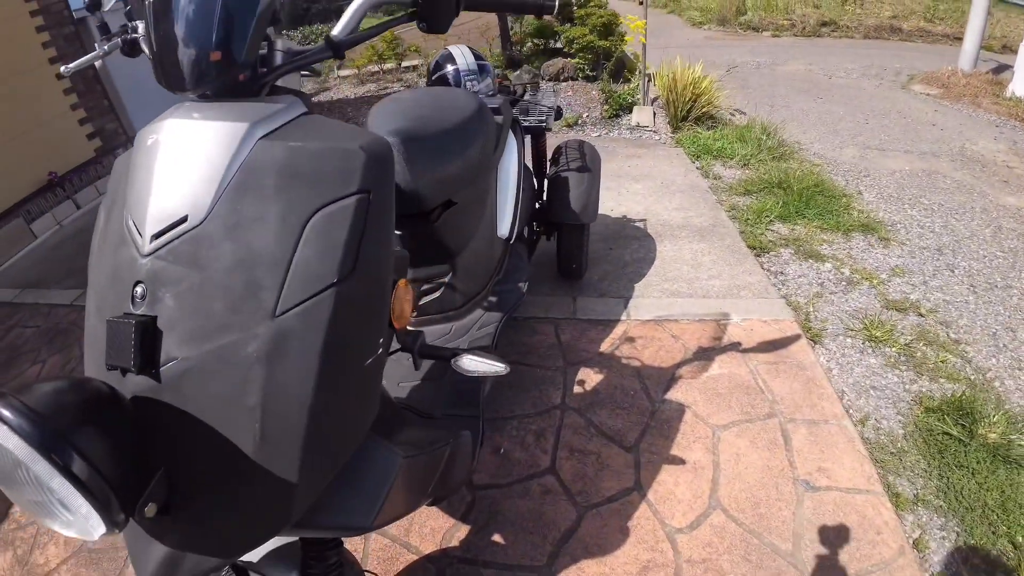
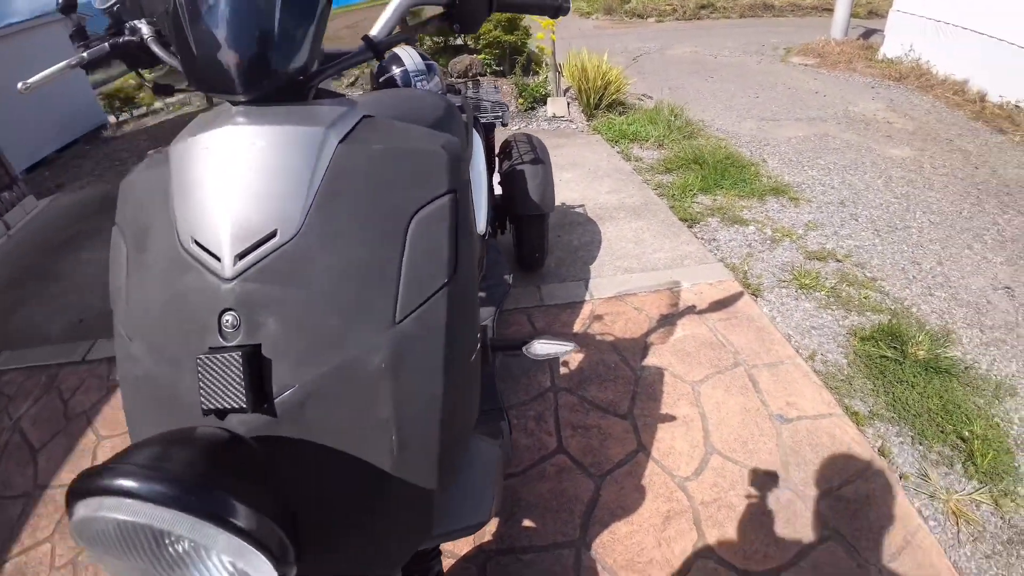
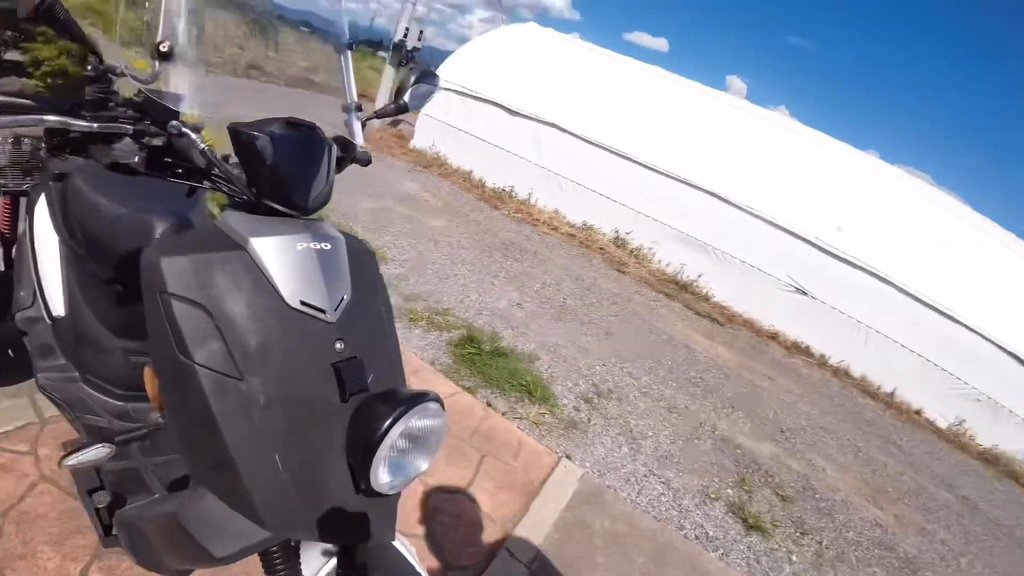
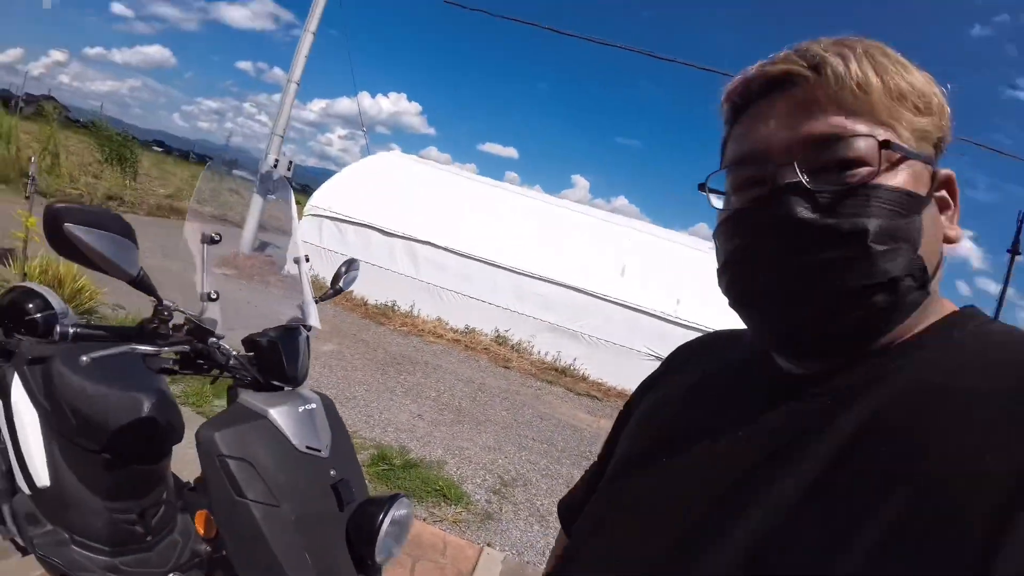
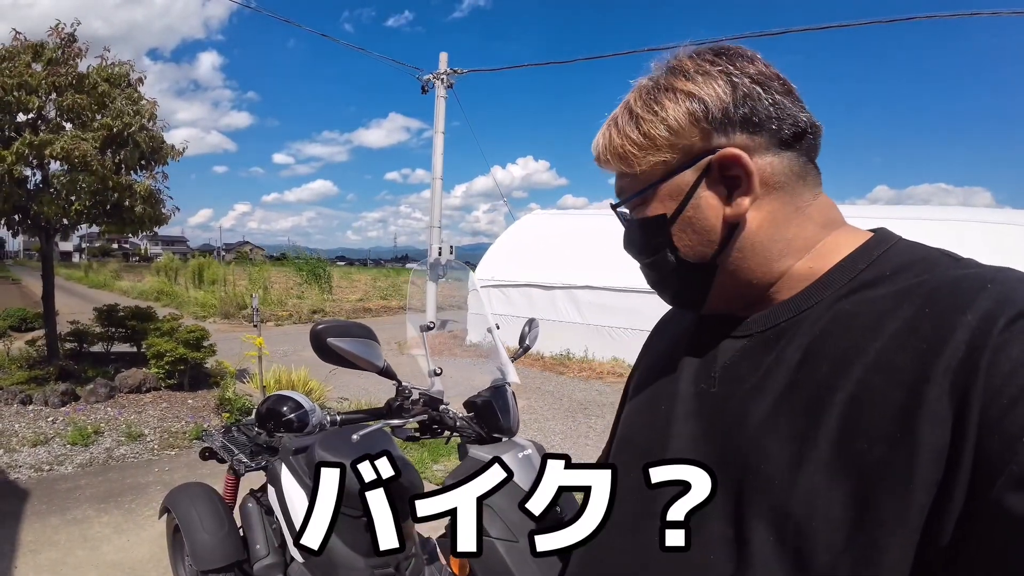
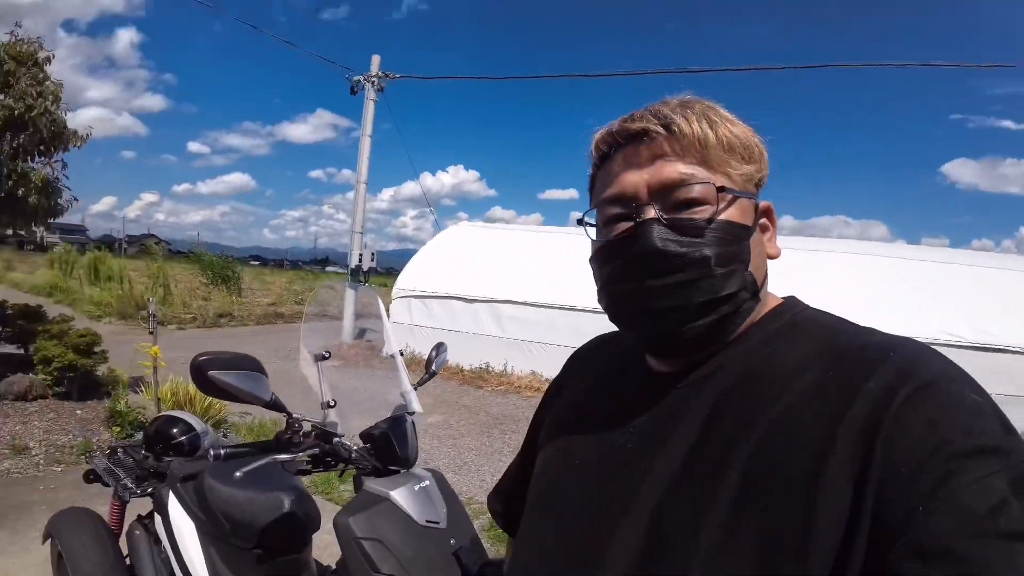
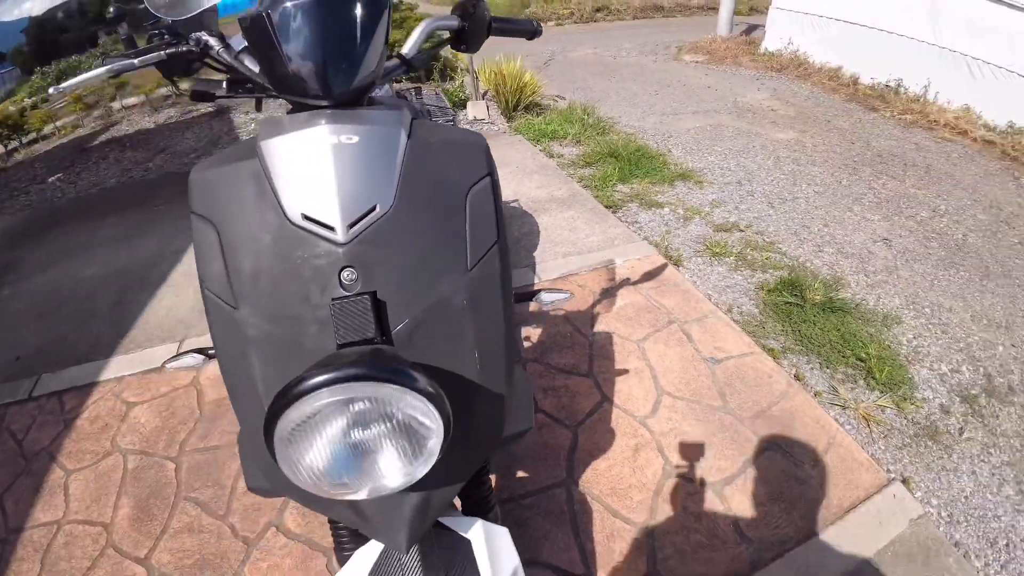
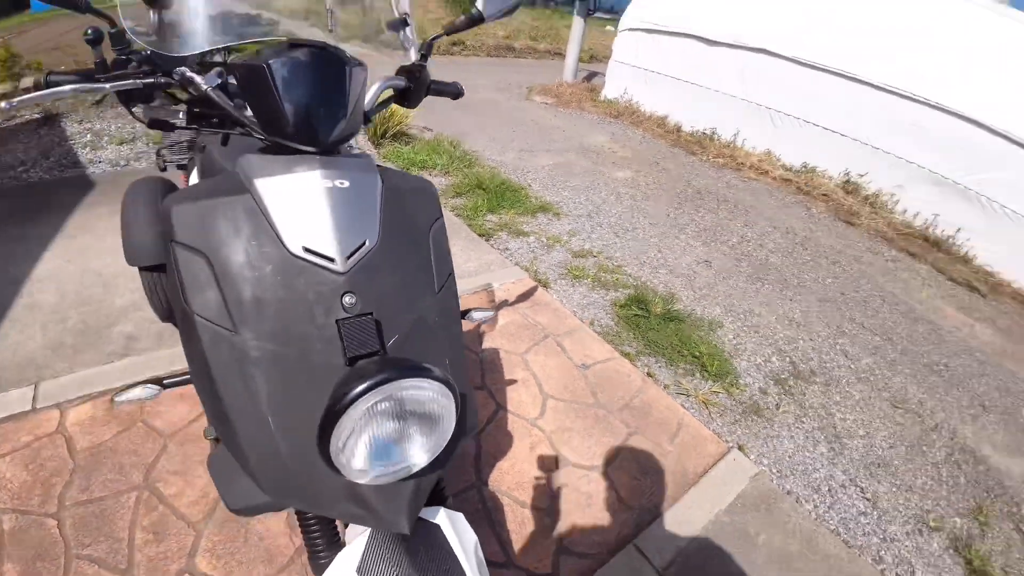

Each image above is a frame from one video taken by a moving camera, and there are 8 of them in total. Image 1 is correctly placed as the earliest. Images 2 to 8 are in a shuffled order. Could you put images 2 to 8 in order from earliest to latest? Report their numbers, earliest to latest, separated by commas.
2, 7, 8, 3, 4, 6, 5
